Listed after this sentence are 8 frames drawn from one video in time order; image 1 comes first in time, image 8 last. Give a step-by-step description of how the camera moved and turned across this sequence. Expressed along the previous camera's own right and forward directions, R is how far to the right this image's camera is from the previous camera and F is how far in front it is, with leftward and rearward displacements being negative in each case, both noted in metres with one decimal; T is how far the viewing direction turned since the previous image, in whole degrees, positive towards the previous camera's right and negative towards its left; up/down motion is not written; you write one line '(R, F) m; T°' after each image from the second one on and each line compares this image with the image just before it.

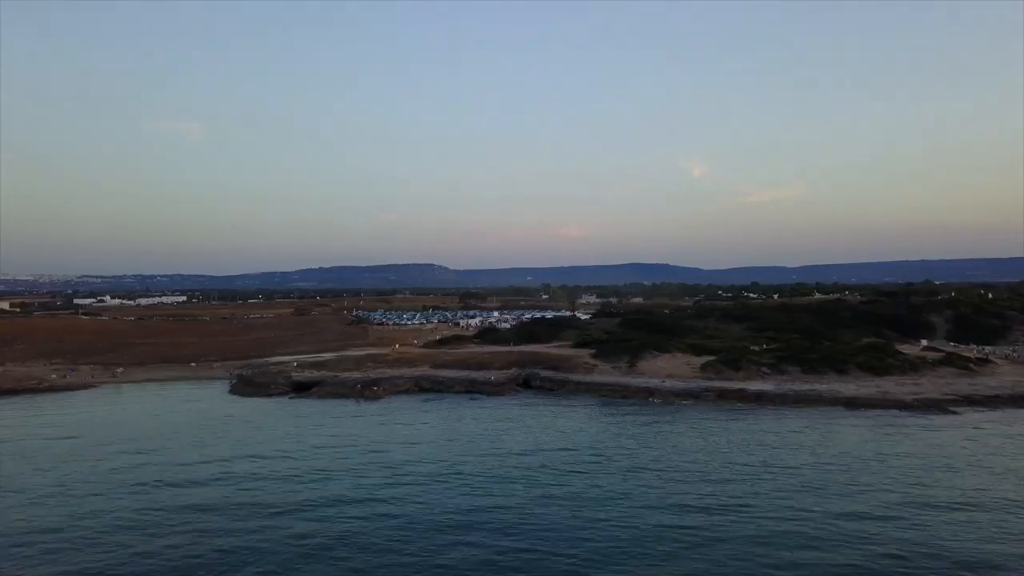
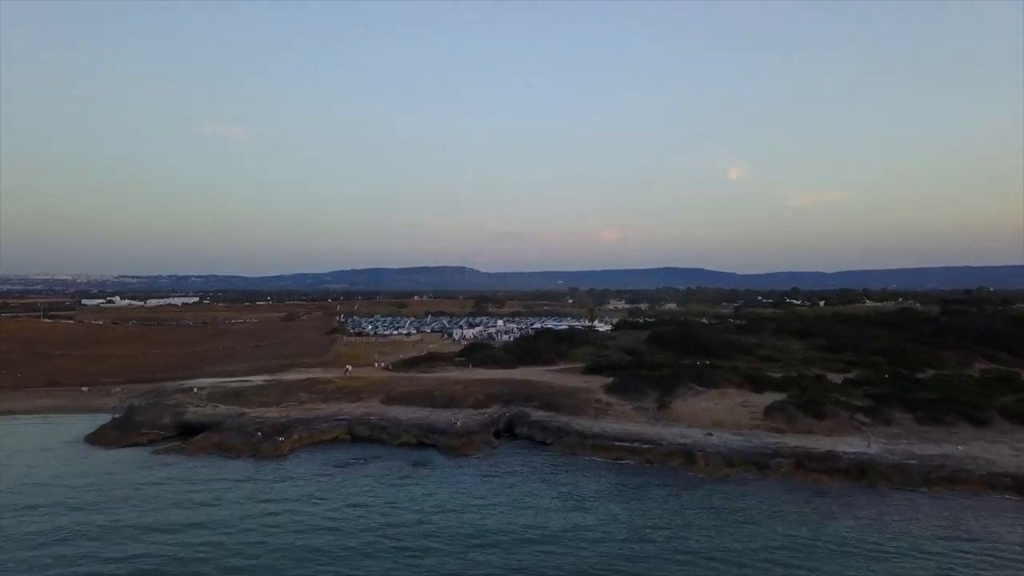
(+3.2, +21.2) m; -2°
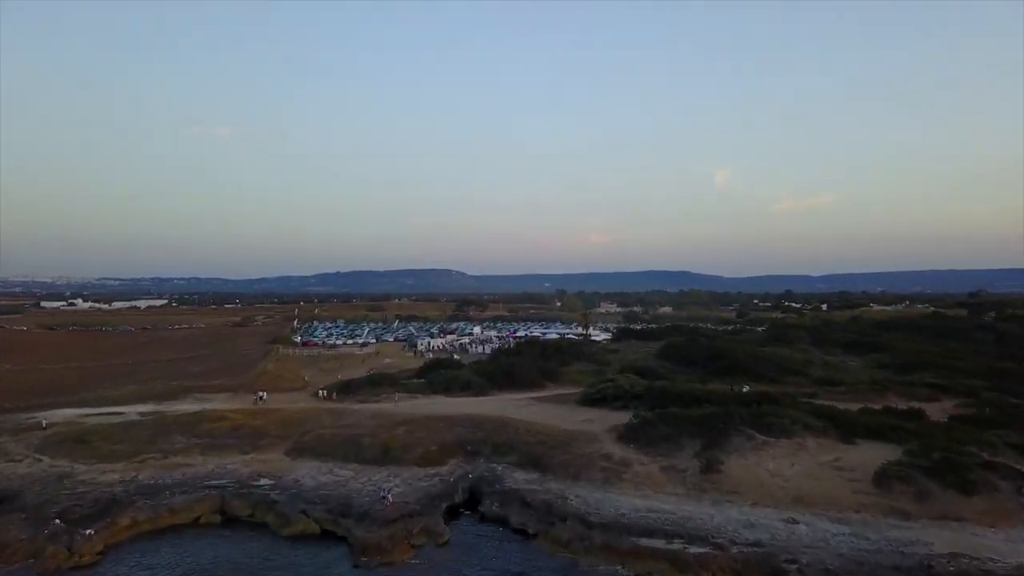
(+0.9, +17.2) m; +1°
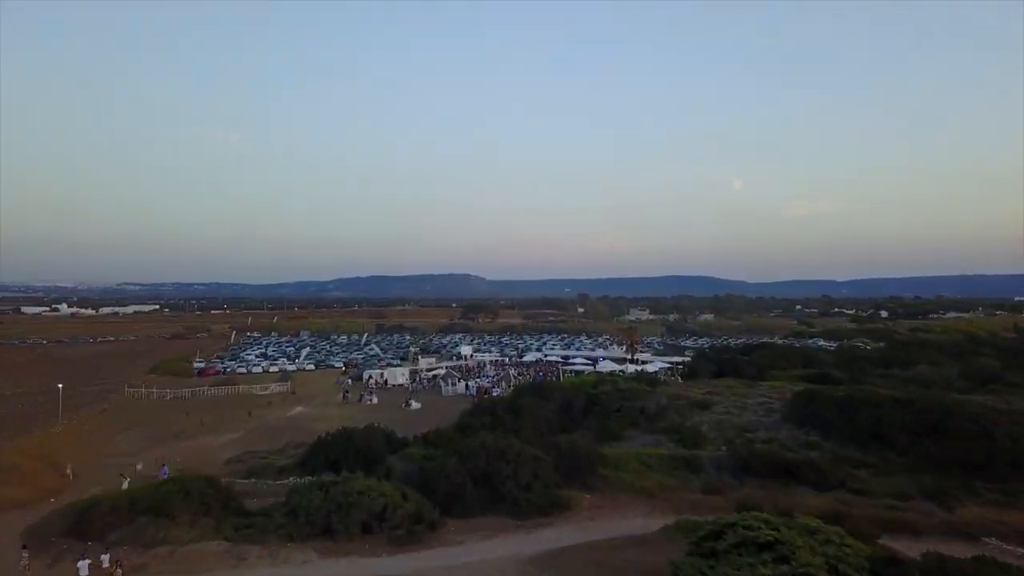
(+1.0, +29.7) m; -1°
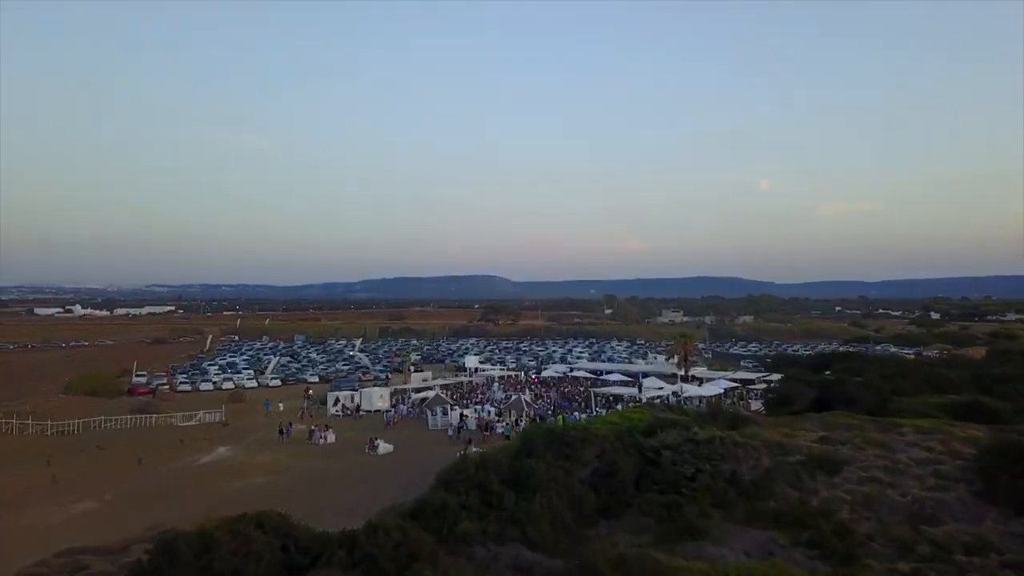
(+0.5, +12.7) m; -2°
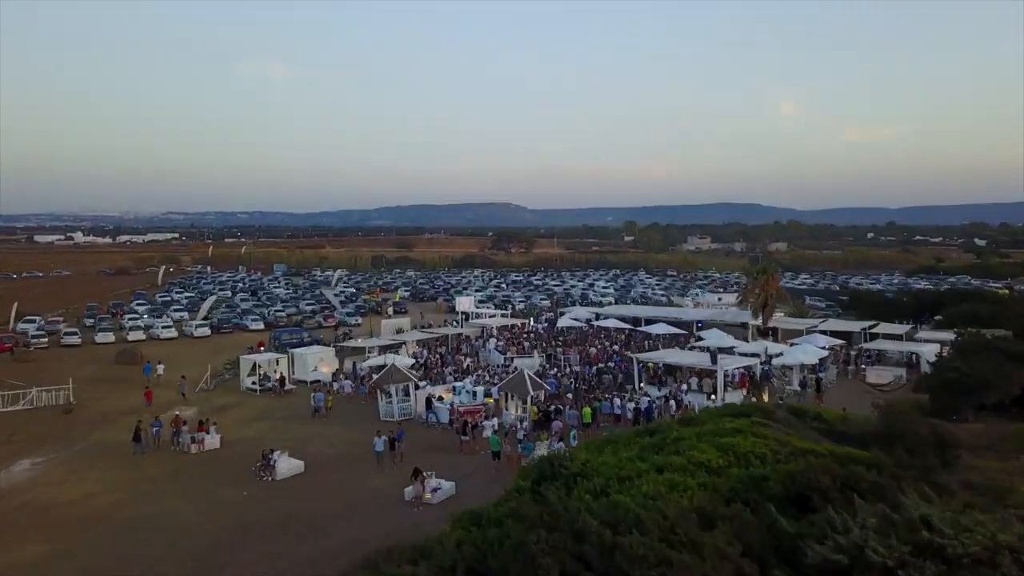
(+0.5, +12.6) m; -1°
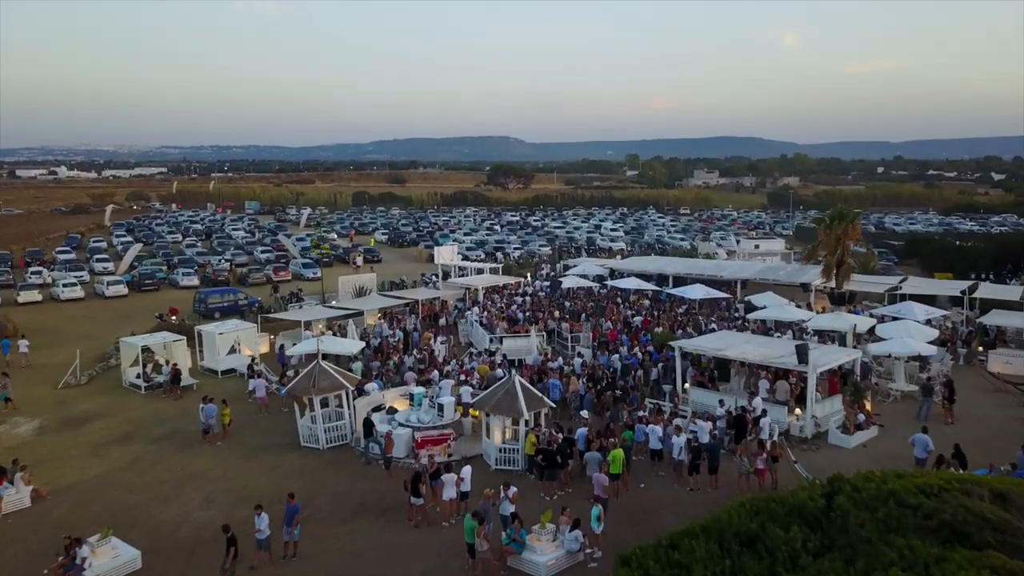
(+0.2, +7.3) m; 0°
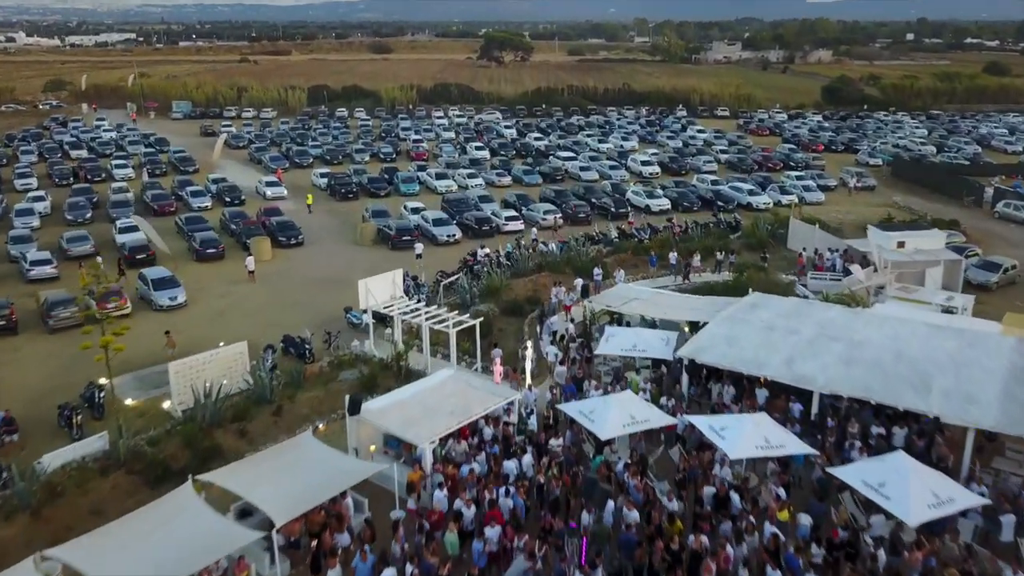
(+0.2, +13.6) m; 0°
